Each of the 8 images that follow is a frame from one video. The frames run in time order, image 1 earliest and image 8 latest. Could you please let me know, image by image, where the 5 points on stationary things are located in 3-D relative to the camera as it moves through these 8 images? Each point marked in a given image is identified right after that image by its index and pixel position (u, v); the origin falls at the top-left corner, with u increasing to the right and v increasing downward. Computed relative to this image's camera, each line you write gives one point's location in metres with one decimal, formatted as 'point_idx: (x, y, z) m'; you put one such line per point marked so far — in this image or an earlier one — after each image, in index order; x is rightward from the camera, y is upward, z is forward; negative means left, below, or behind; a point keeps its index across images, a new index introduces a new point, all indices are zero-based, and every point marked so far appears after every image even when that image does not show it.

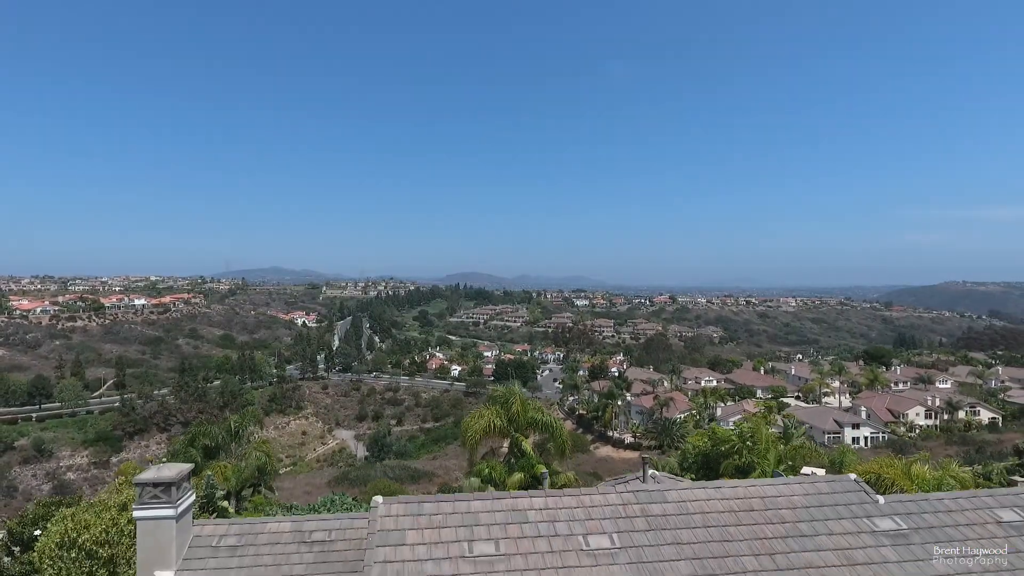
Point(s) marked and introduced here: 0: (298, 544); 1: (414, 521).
0: (-4.8, -5.7, +13.9) m
1: (-1.7, -3.9, +10.7) m
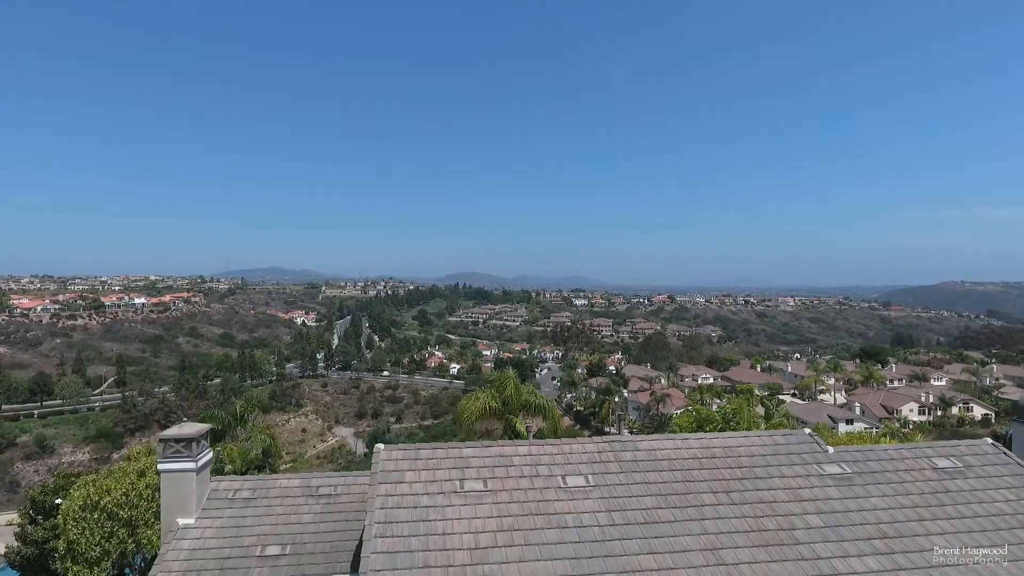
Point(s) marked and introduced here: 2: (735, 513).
0: (-5.1, -5.1, +15.3) m
1: (-1.9, -3.3, +12.0) m
2: (+4.0, -4.0, +11.3) m
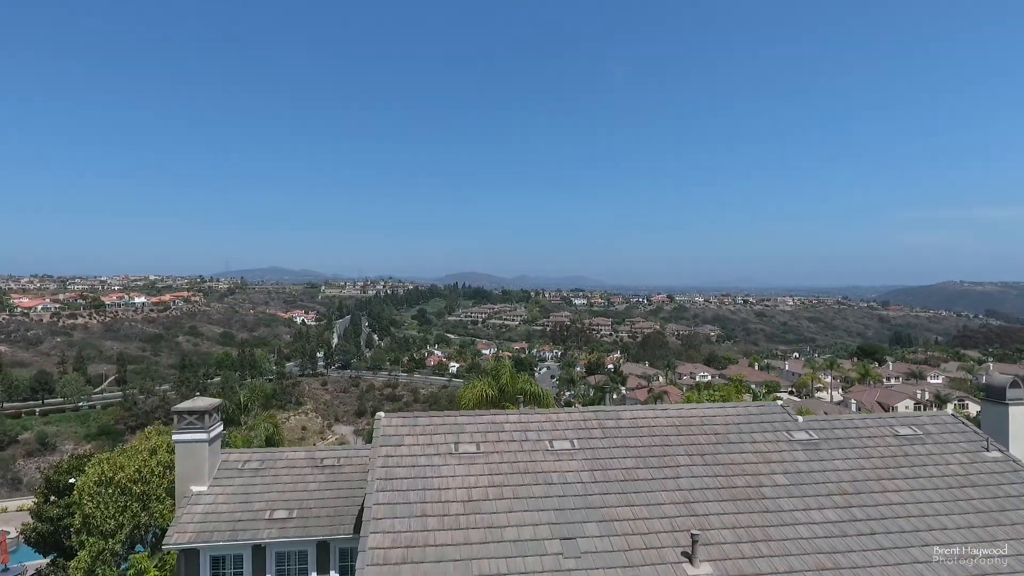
0: (-5.3, -4.7, +16.2) m
1: (-2.1, -2.9, +13.0) m
2: (+3.9, -3.6, +12.2) m
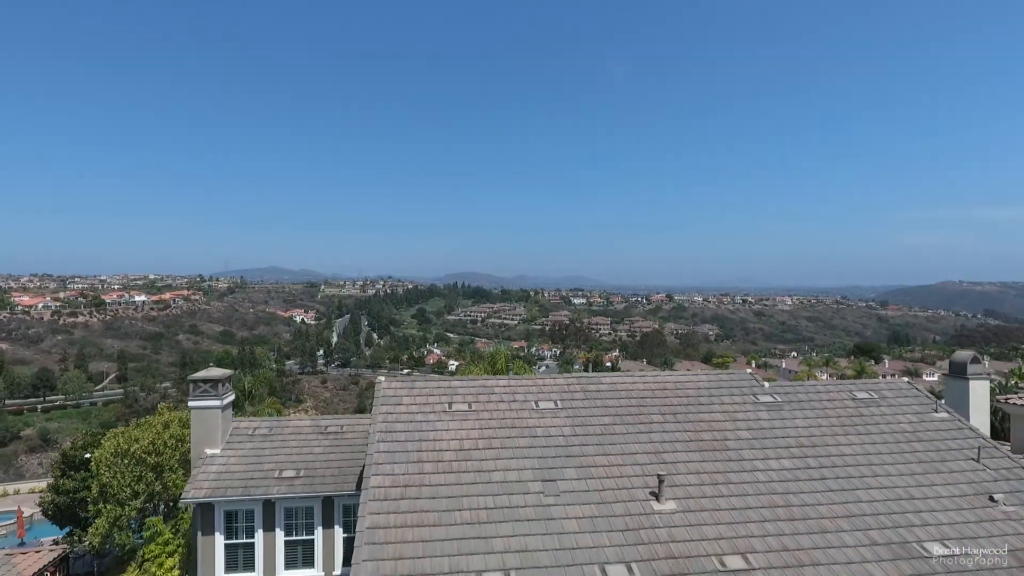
0: (-5.5, -4.1, +17.5) m
1: (-2.4, -2.3, +14.2) m
2: (+3.6, -3.0, +13.5) m
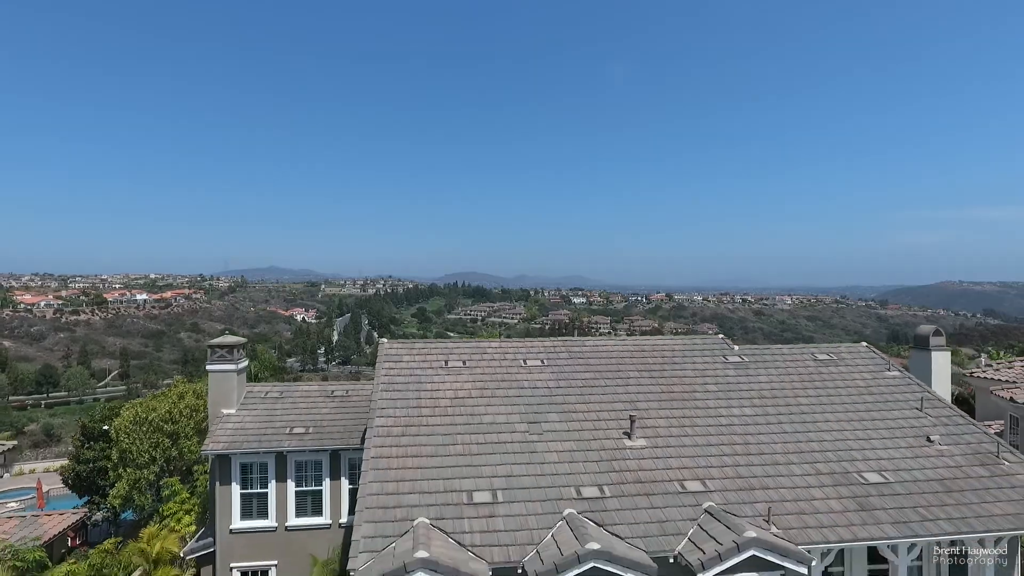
0: (-5.7, -3.3, +18.9) m
1: (-2.6, -1.5, +15.6) m
2: (+3.4, -2.2, +14.9) m
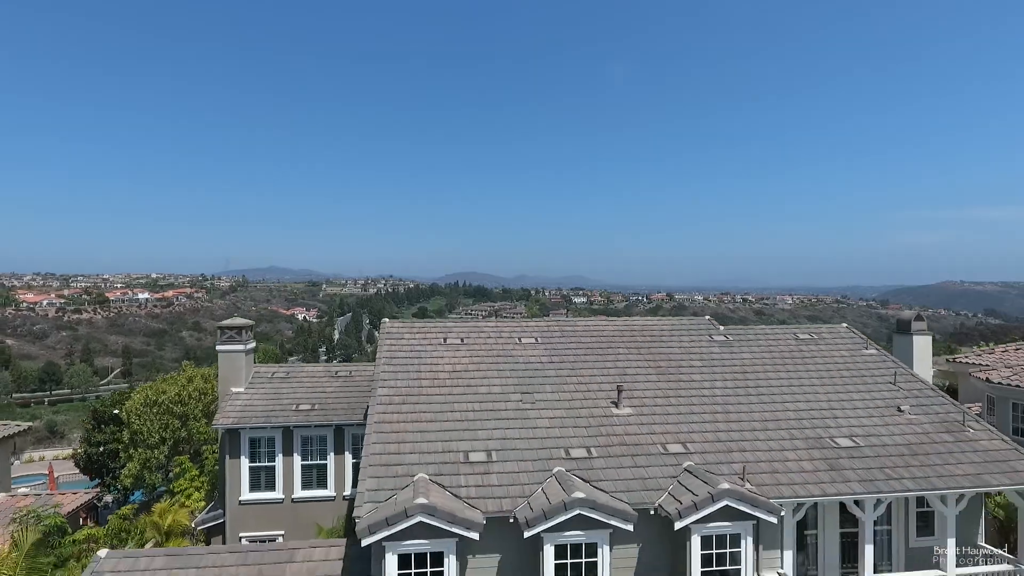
0: (-5.9, -2.9, +19.7) m
1: (-2.7, -1.1, +16.4) m
2: (+3.3, -1.8, +15.7) m
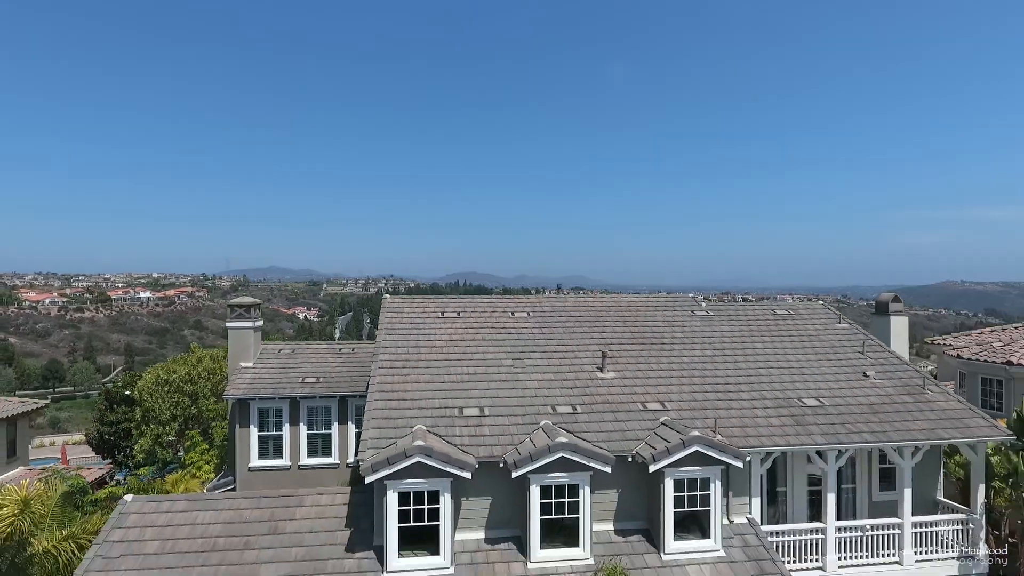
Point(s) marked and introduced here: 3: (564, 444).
0: (-6.0, -2.2, +20.8) m
1: (-2.9, -0.4, +17.5) m
2: (+3.1, -1.1, +16.7) m
3: (+0.9, -2.8, +11.0) m
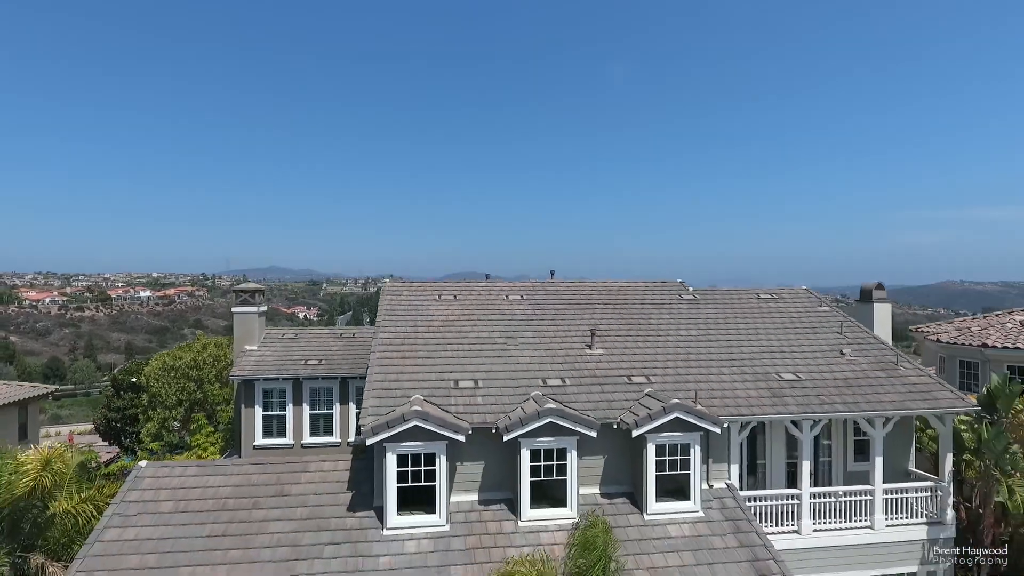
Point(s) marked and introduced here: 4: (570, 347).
0: (-6.2, -1.8, +21.5) m
1: (-3.1, 0.0, +18.2) m
2: (+2.9, -0.7, +17.5) m
3: (+0.8, -2.3, +11.8) m
4: (+1.4, -1.5, +15.2) m
